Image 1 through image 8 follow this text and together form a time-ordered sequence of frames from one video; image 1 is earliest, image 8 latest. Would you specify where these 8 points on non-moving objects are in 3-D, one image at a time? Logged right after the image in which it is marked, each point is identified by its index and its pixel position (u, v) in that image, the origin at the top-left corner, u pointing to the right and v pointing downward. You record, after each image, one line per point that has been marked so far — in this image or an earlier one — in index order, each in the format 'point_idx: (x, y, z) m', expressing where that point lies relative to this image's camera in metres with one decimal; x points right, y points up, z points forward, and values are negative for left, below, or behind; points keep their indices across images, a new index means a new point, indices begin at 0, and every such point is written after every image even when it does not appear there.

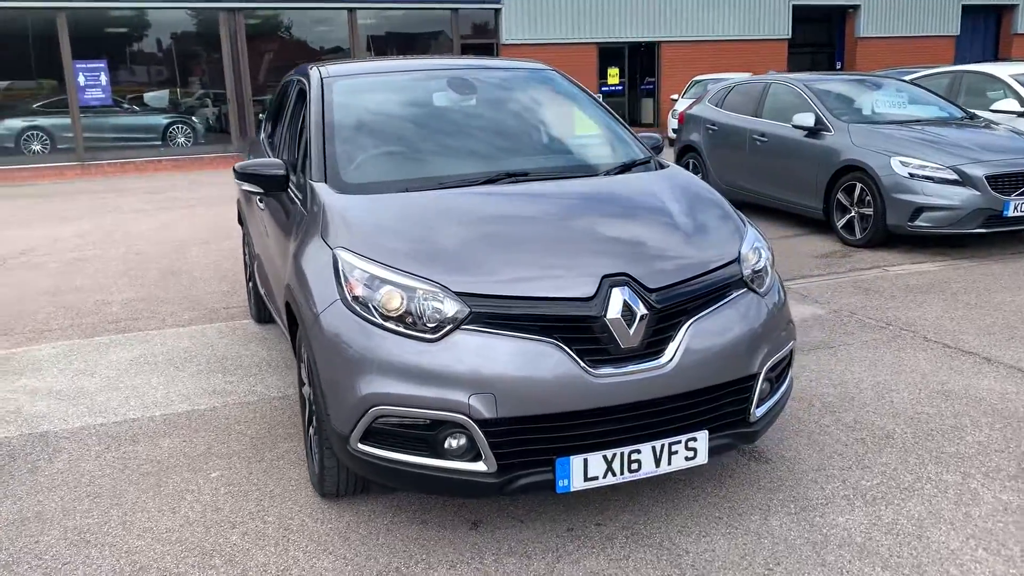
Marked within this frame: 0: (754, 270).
0: (+0.8, +0.1, +3.1) m
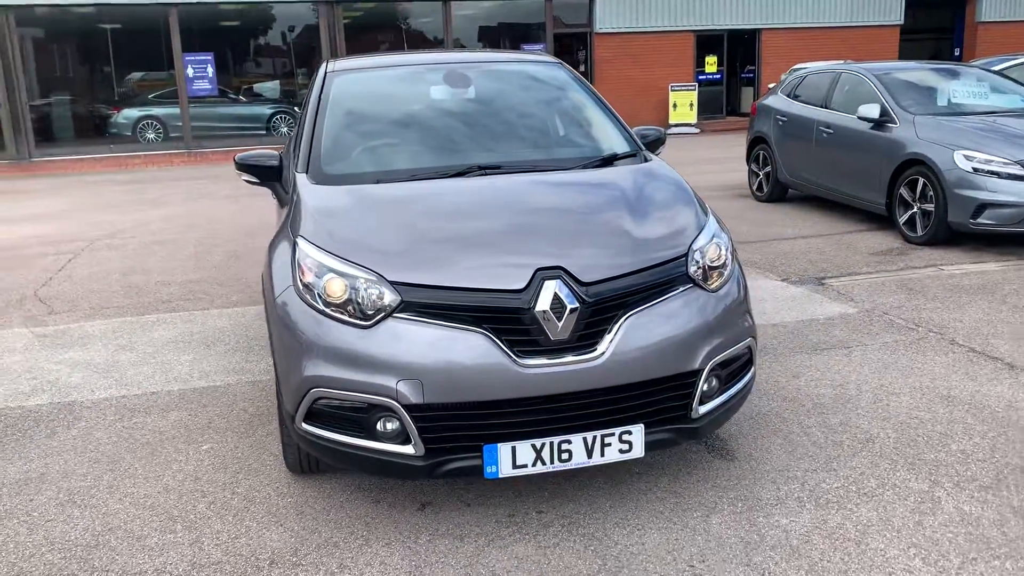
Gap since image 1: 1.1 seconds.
0: (+0.7, +0.1, +3.1) m
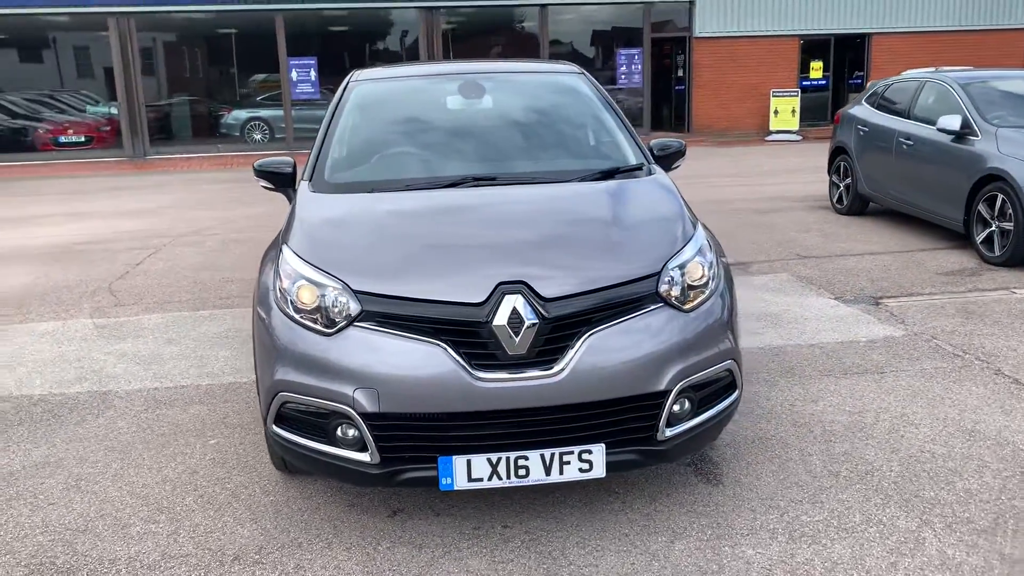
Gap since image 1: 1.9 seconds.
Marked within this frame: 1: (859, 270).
0: (+0.6, 0.0, +3.0) m
1: (+2.6, +0.1, +6.7) m
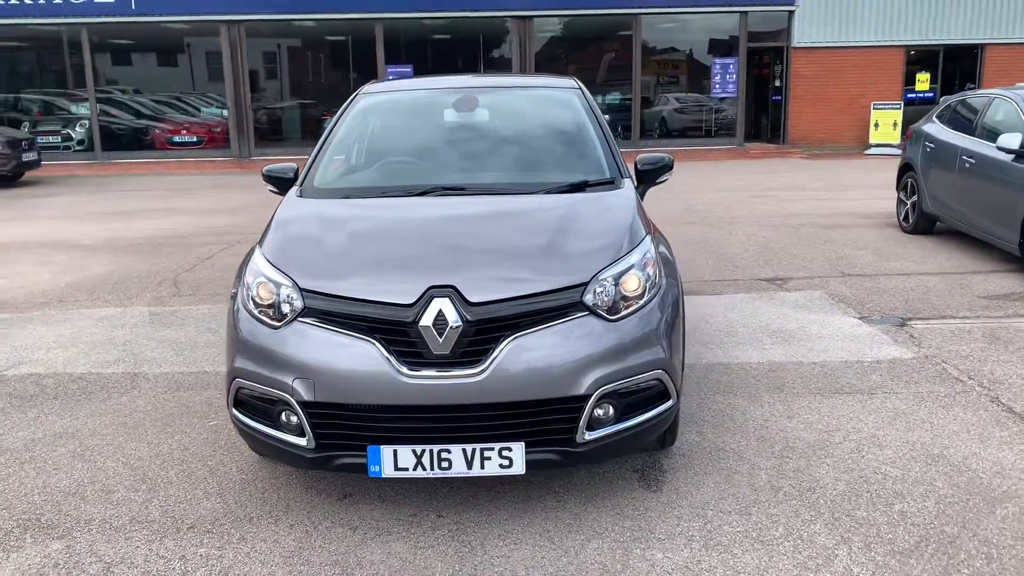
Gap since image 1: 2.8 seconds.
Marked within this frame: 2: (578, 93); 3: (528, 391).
0: (+0.4, 0.0, +3.2) m
1: (+2.8, 0.0, +6.6) m
2: (+0.3, +1.0, +4.6) m
3: (+0.1, -0.3, +3.0) m
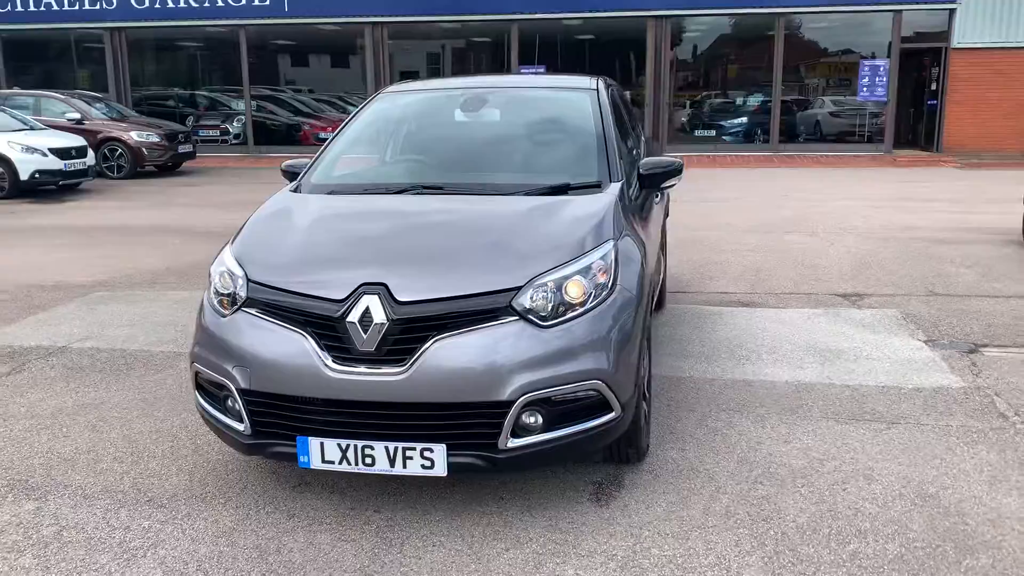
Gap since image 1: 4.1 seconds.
0: (+0.1, -0.1, +3.1) m
1: (+3.2, -0.2, +6.0) m
2: (+0.4, +1.0, +4.5) m
3: (-0.2, -0.3, +2.9) m
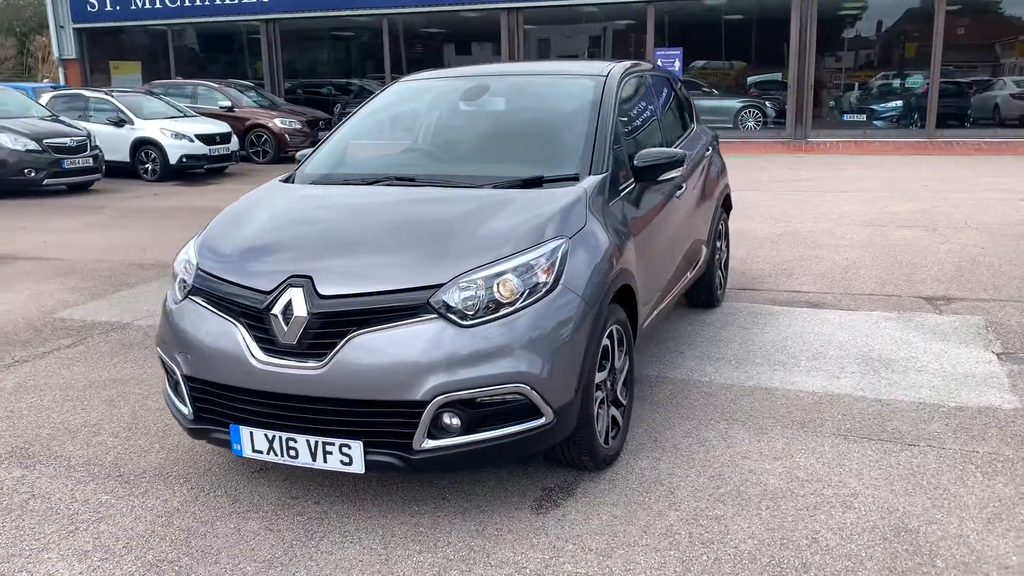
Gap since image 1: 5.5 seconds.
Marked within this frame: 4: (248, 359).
0: (-0.1, 0.0, +3.0) m
1: (+3.4, -0.2, +5.3) m
2: (+0.4, +1.0, +4.3) m
3: (-0.5, -0.3, +2.9) m
4: (-0.9, -0.2, +3.0) m
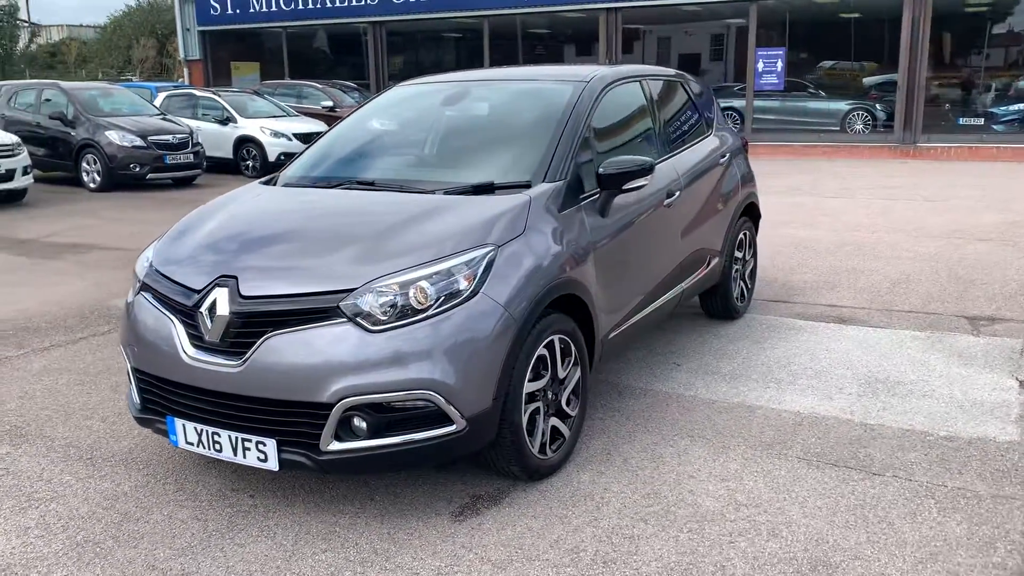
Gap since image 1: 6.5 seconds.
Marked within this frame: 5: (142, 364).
0: (-0.4, -0.1, +3.0) m
1: (+3.4, -0.4, +4.9) m
2: (+0.3, +0.9, +4.2) m
3: (-0.8, -0.3, +3.0) m
4: (-1.2, -0.2, +3.2) m
5: (-1.4, -0.3, +3.3) m
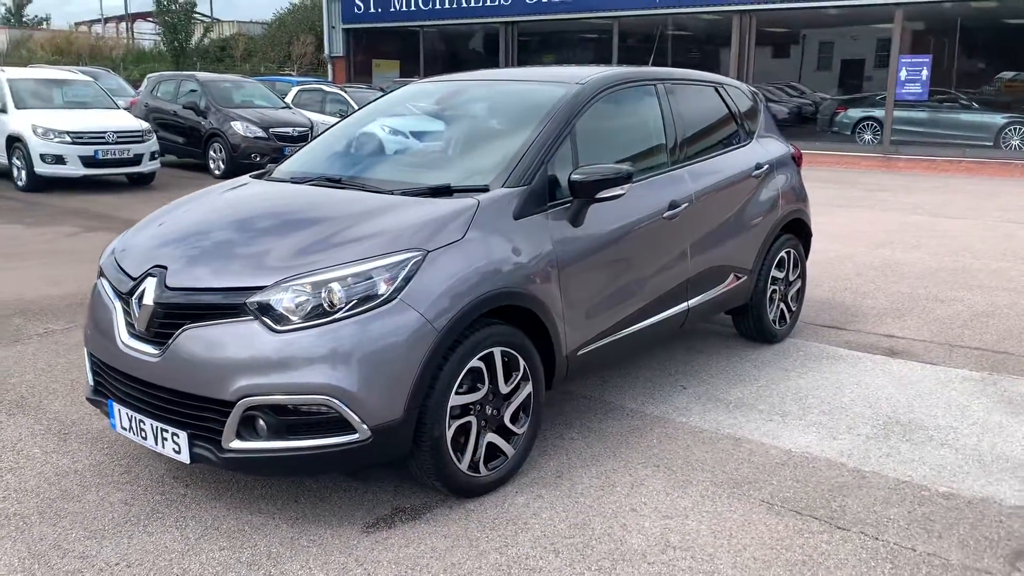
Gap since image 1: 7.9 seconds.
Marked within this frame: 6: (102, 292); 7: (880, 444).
0: (-0.7, -0.1, +2.9) m
1: (+3.3, -0.6, +4.2) m
2: (+0.3, +0.9, +4.0) m
3: (-1.1, -0.3, +3.0) m
4: (-1.4, -0.2, +3.2) m
5: (-1.6, -0.2, +3.4) m
6: (-1.6, 0.0, +3.5) m
7: (+1.6, -0.7, +3.9) m
